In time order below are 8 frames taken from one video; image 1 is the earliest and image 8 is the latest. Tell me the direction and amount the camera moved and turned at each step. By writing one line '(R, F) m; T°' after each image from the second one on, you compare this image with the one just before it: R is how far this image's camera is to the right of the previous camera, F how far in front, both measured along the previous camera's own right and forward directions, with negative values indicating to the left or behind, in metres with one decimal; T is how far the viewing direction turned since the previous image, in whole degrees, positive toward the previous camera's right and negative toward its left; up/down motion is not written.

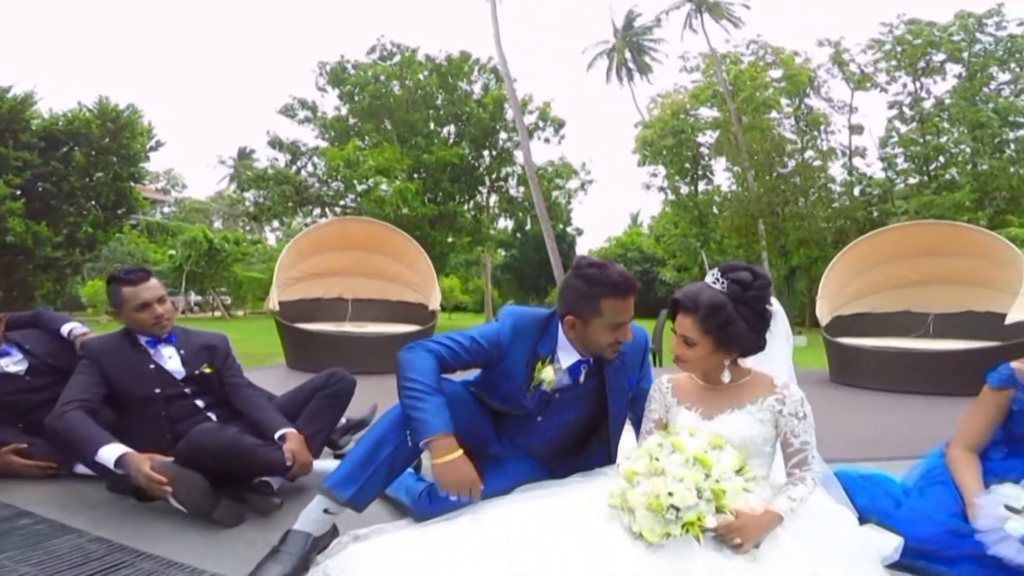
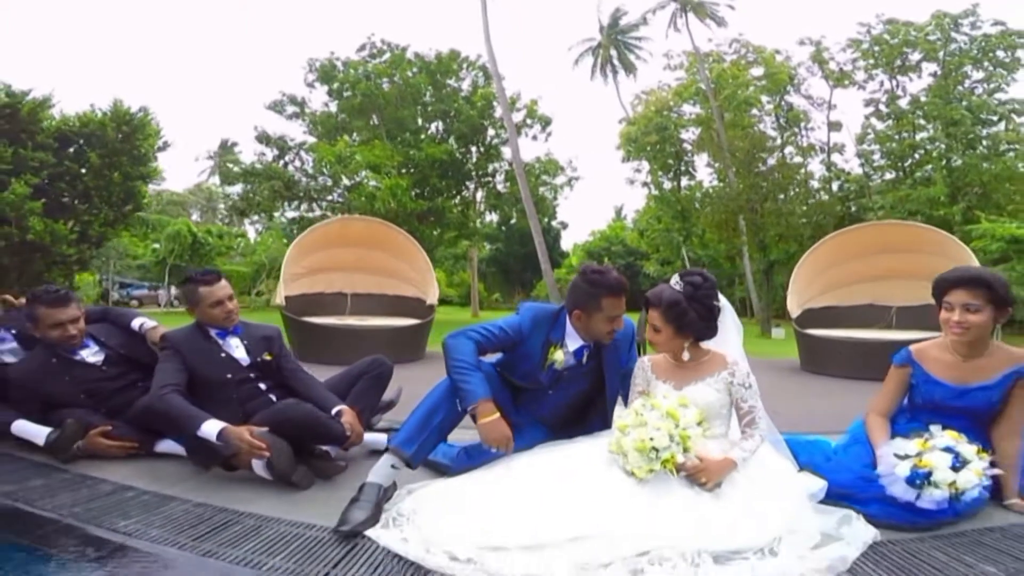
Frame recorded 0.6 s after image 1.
(-0.1, -0.5) m; +1°
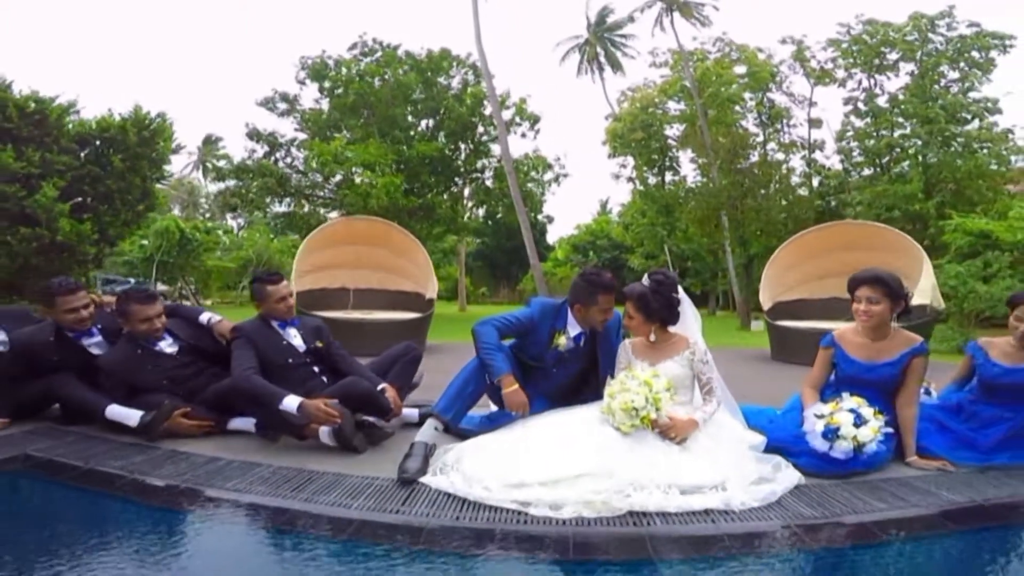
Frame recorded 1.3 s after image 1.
(-0.1, -0.6) m; +1°
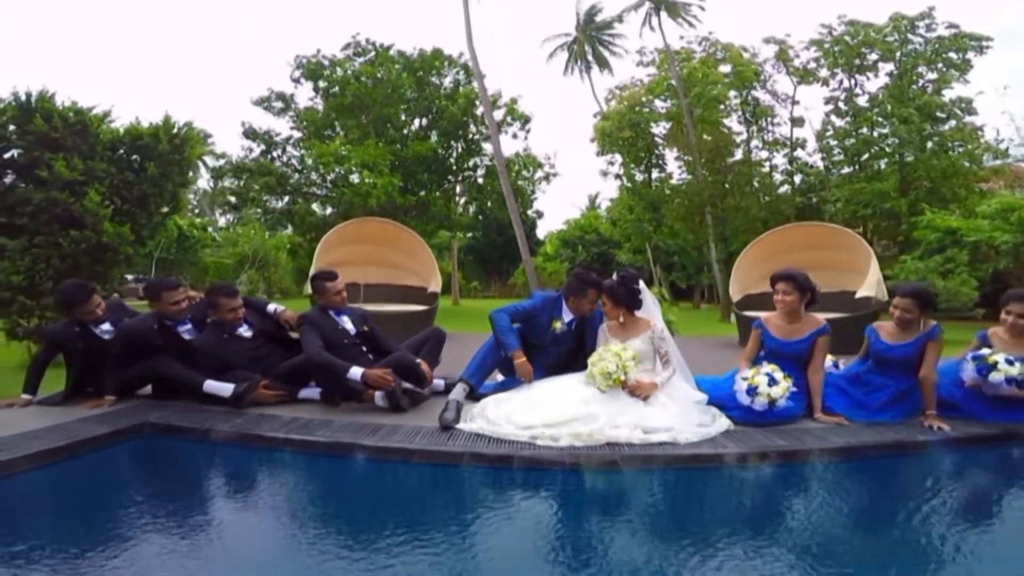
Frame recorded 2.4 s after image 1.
(-0.1, -1.0) m; +1°
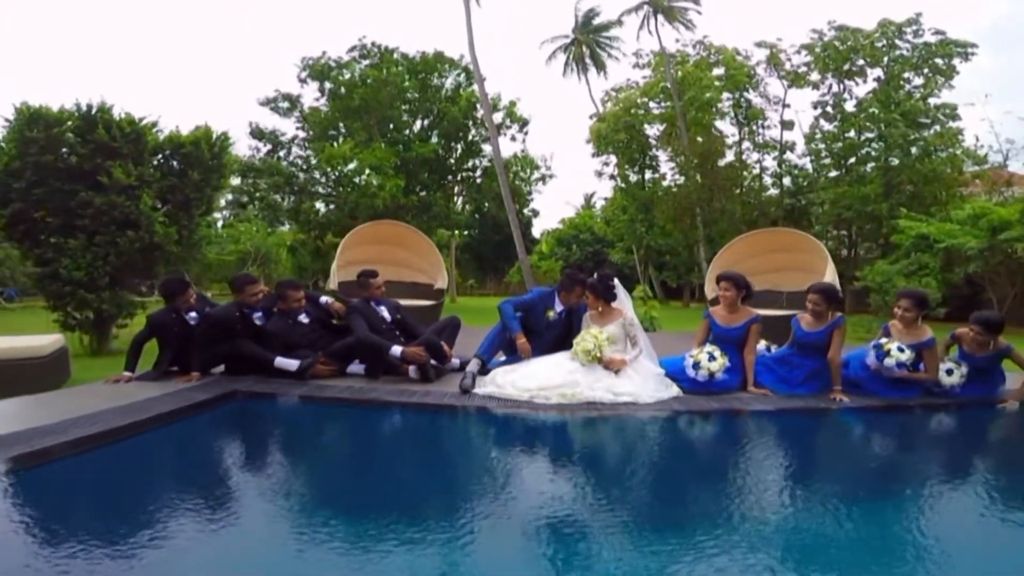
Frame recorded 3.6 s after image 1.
(-0.1, -1.1) m; 0°
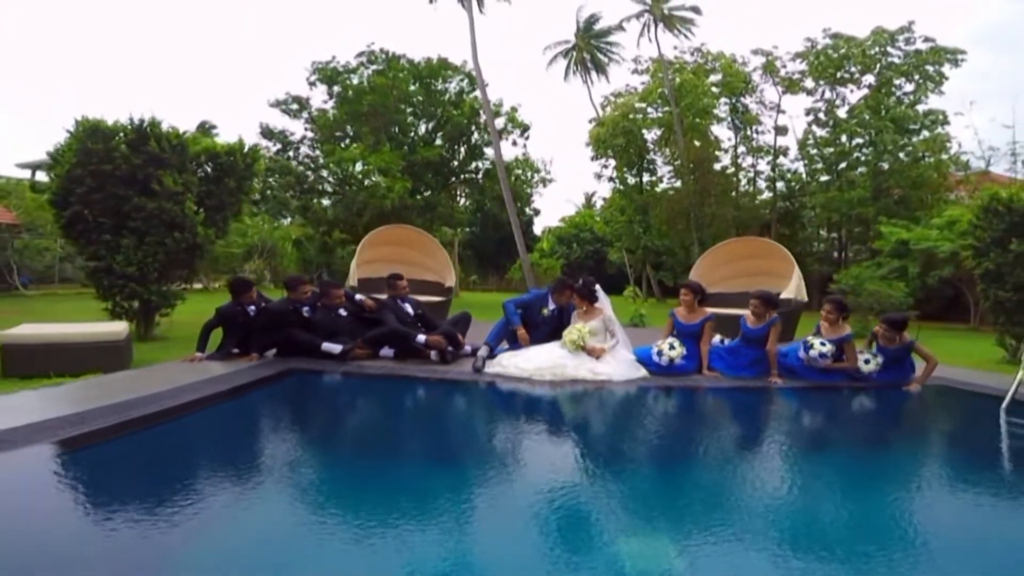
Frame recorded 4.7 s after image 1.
(0.0, -1.2) m; 0°
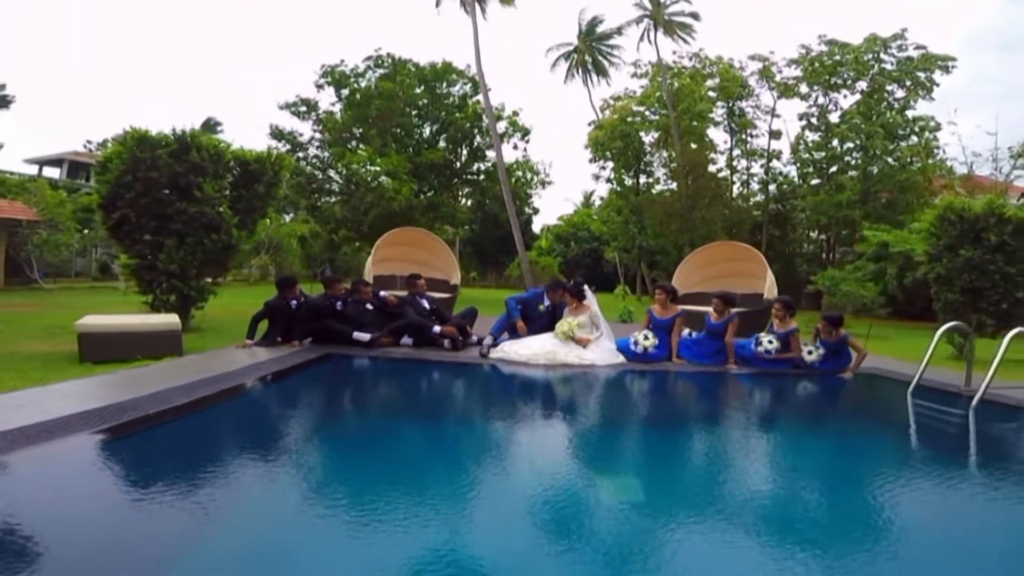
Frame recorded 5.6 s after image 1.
(0.0, -1.2) m; 0°
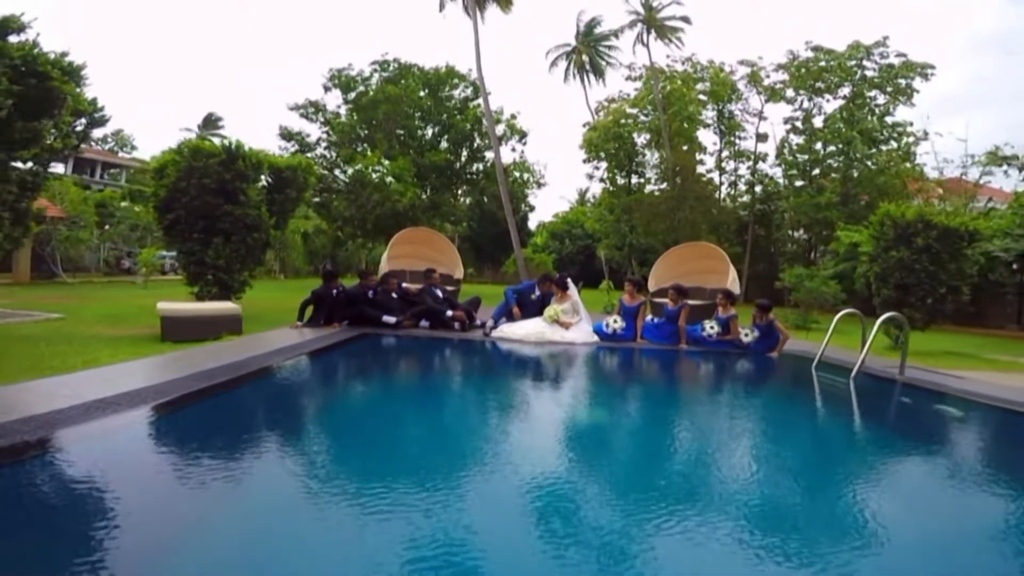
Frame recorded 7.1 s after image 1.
(0.0, -1.9) m; 0°
